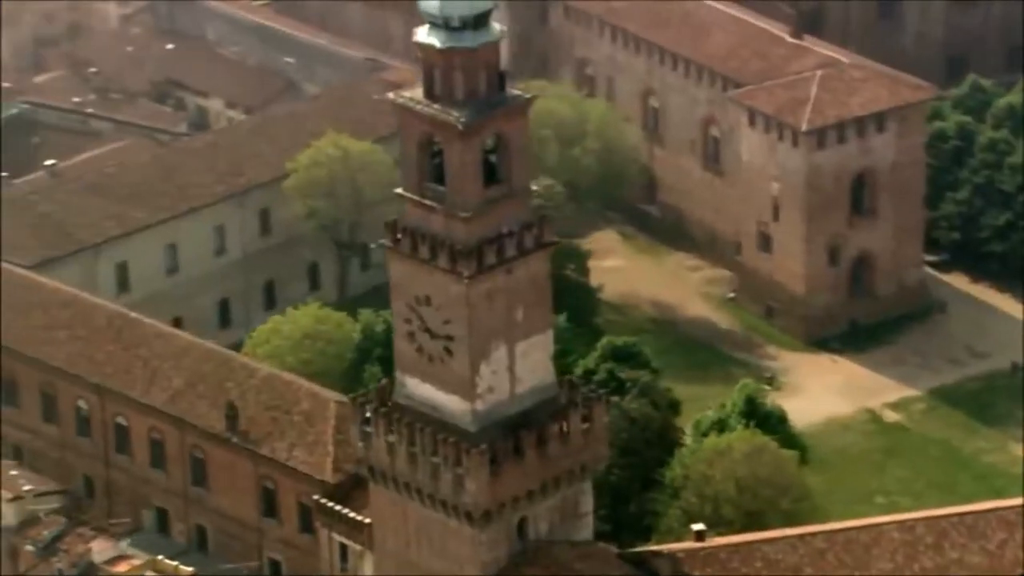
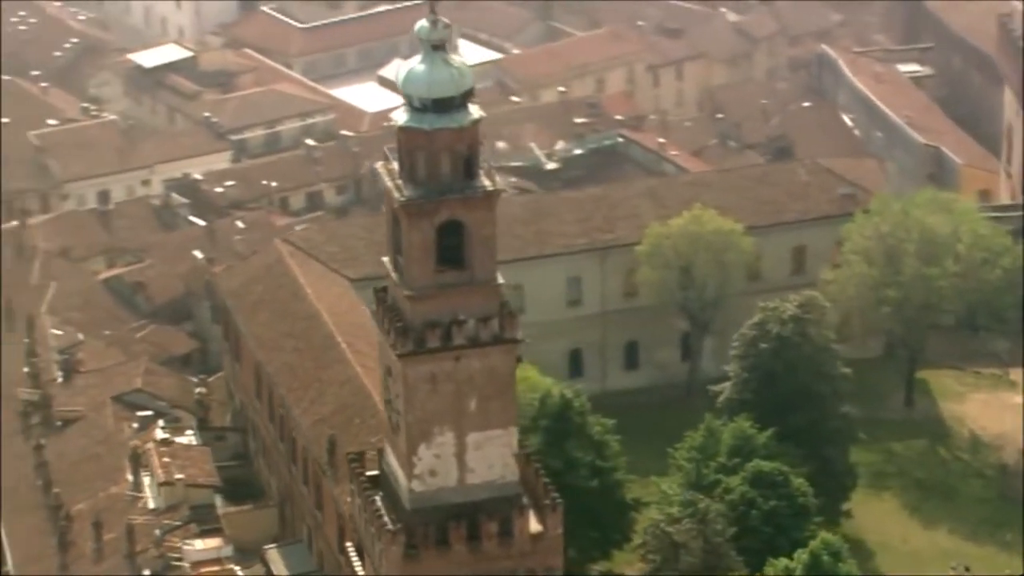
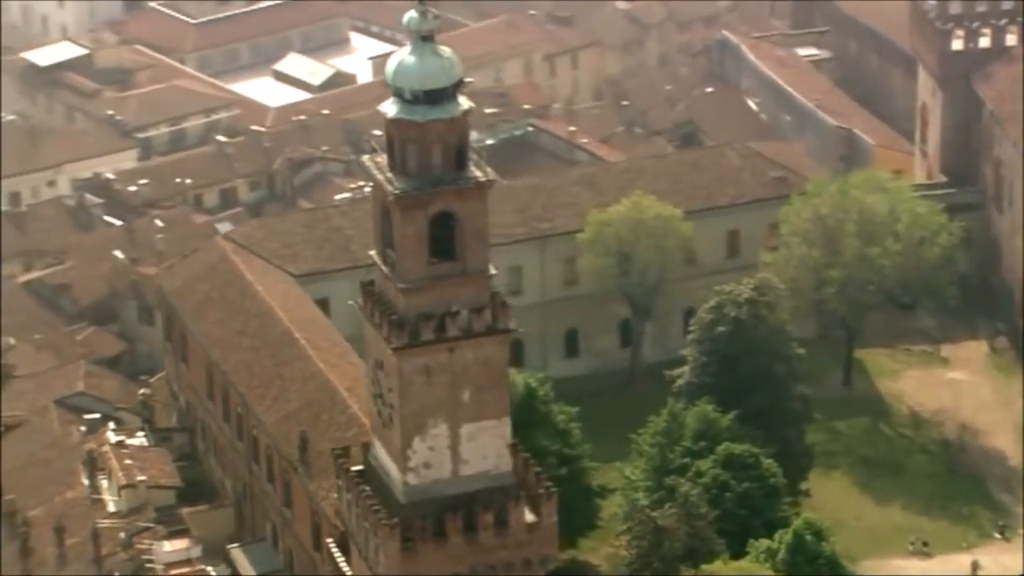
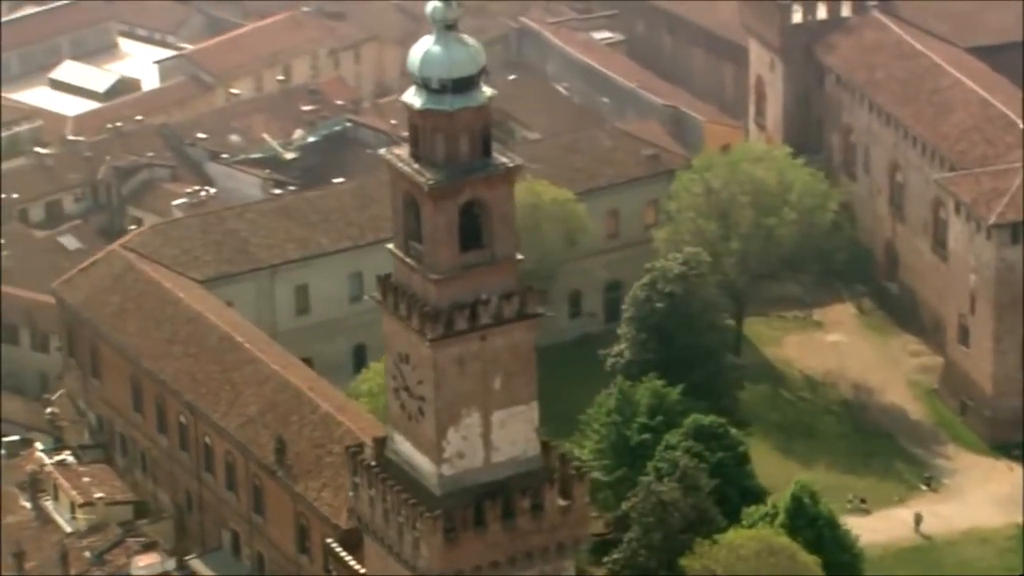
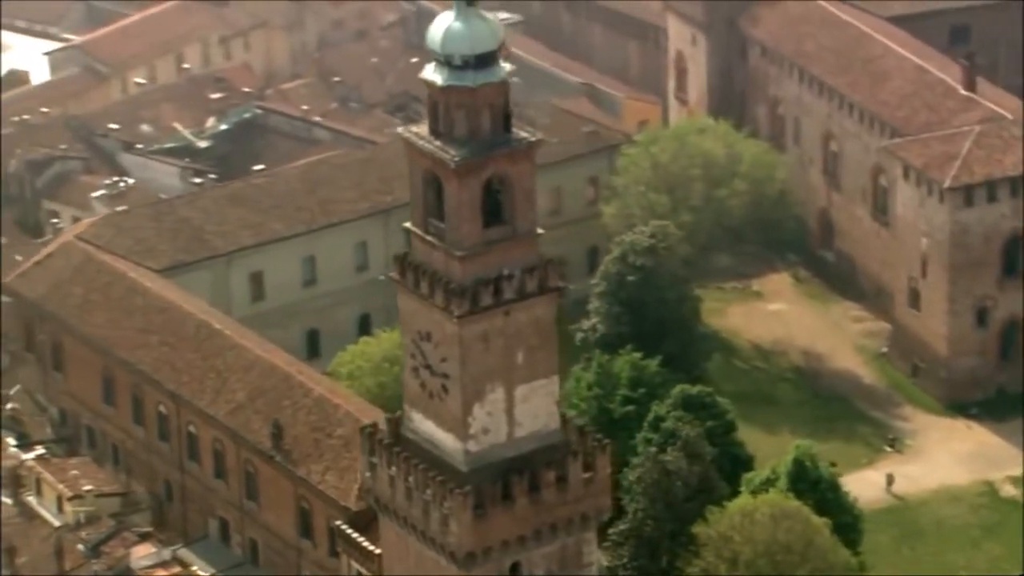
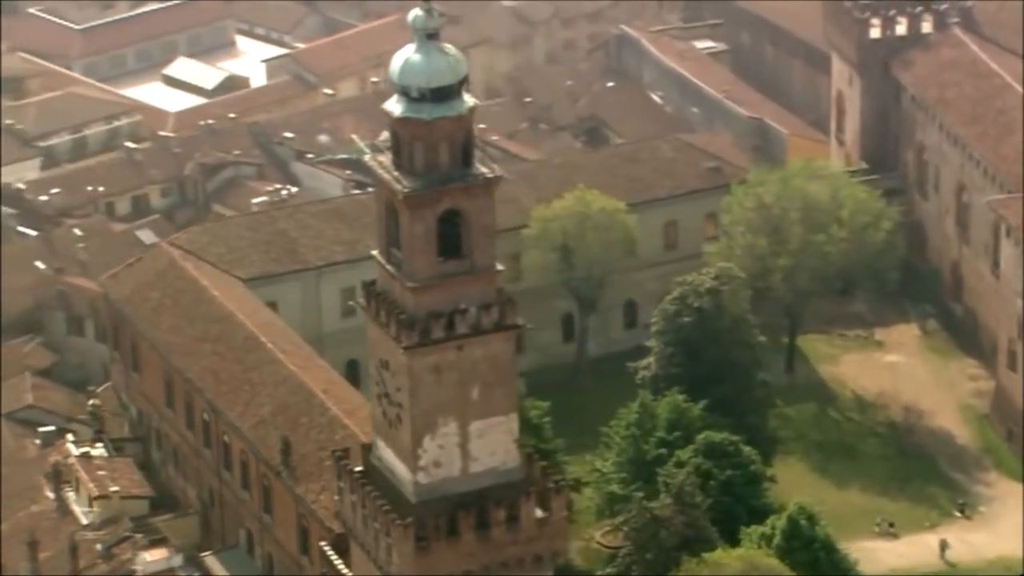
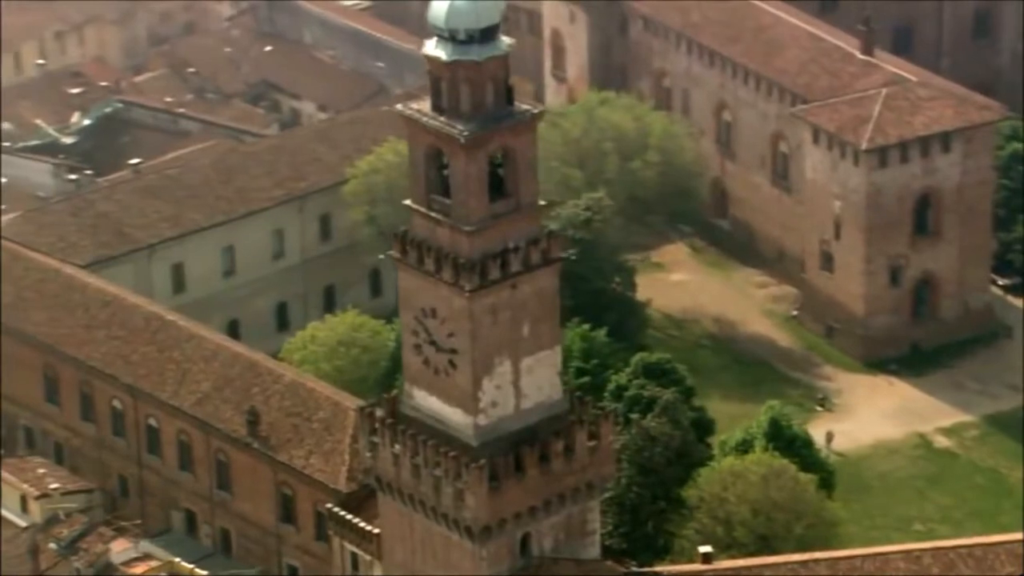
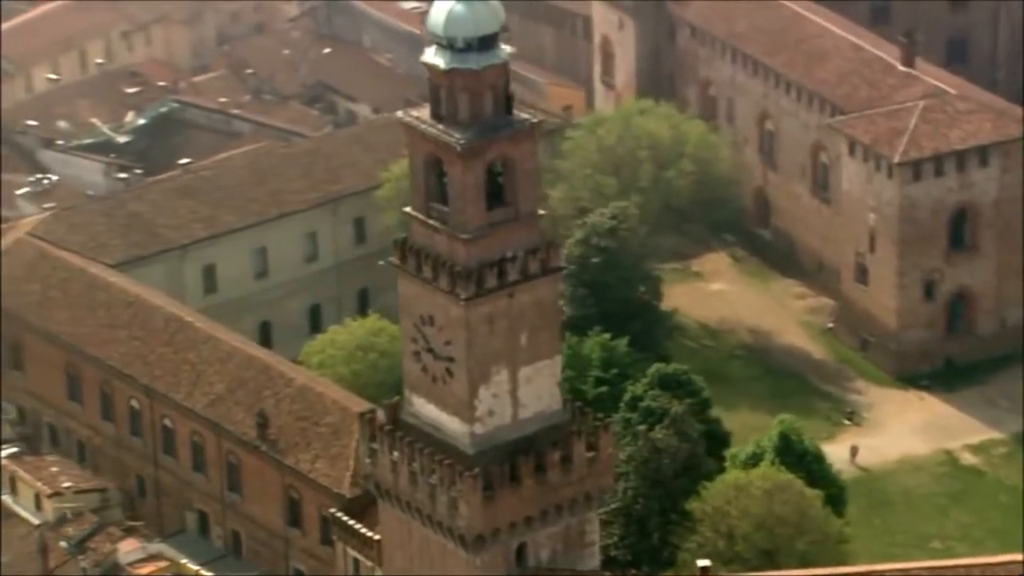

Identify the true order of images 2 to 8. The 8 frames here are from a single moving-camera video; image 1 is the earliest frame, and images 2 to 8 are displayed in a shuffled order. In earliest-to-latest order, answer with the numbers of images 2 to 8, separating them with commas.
7, 8, 5, 4, 6, 3, 2
